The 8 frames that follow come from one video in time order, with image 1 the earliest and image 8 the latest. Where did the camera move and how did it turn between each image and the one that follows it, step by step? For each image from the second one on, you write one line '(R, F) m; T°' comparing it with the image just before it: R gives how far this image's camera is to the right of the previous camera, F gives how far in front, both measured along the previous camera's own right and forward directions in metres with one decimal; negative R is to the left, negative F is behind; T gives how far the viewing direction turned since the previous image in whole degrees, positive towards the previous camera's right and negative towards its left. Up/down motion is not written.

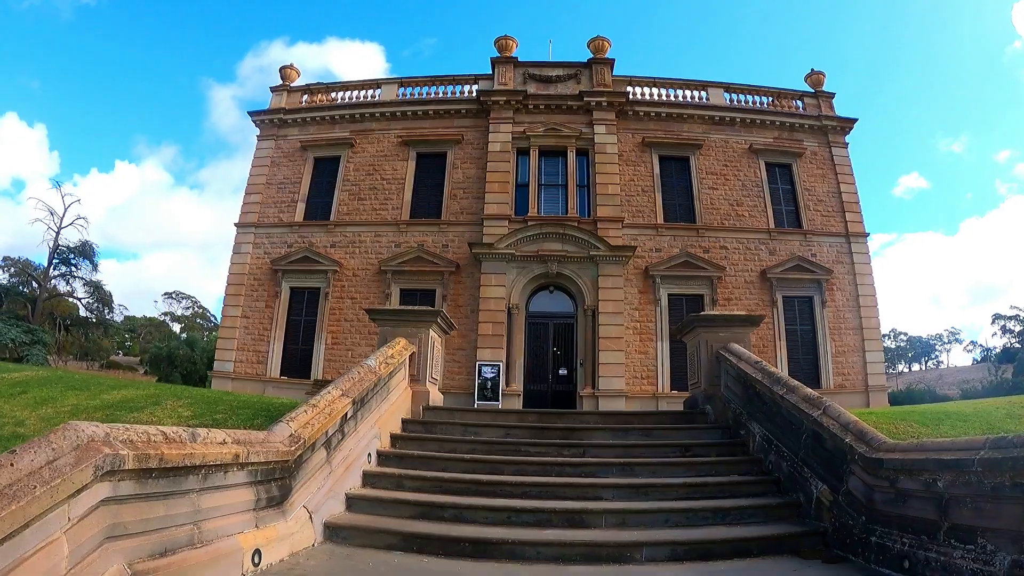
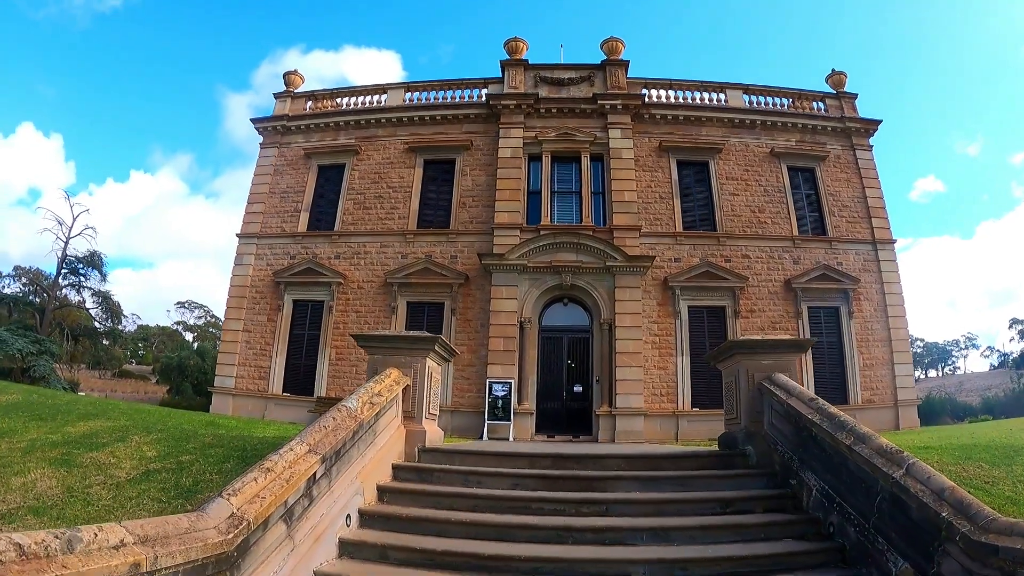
(-0.1, +0.8) m; -1°
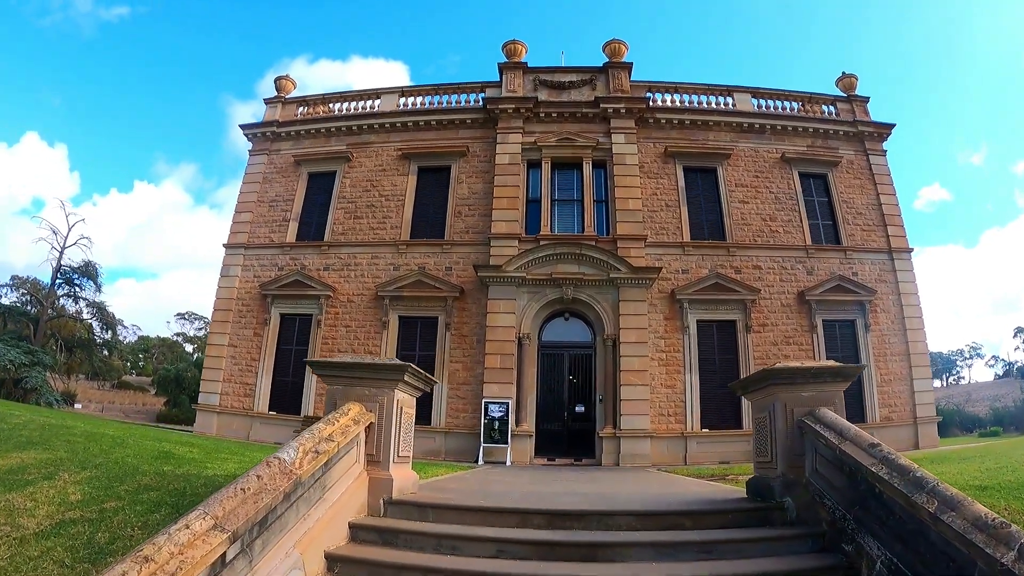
(+0.1, +0.9) m; 0°
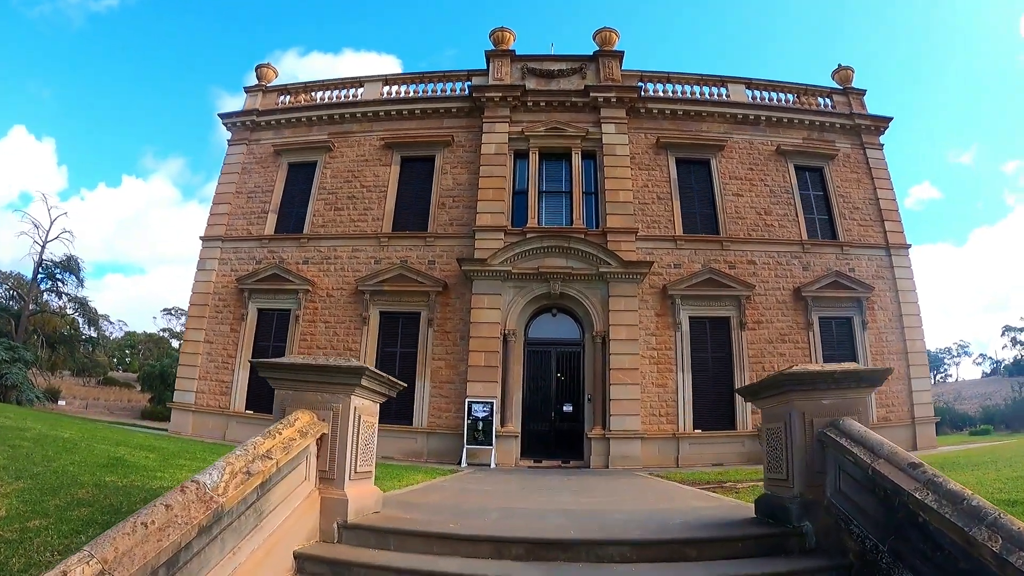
(+0.2, +0.6) m; +1°
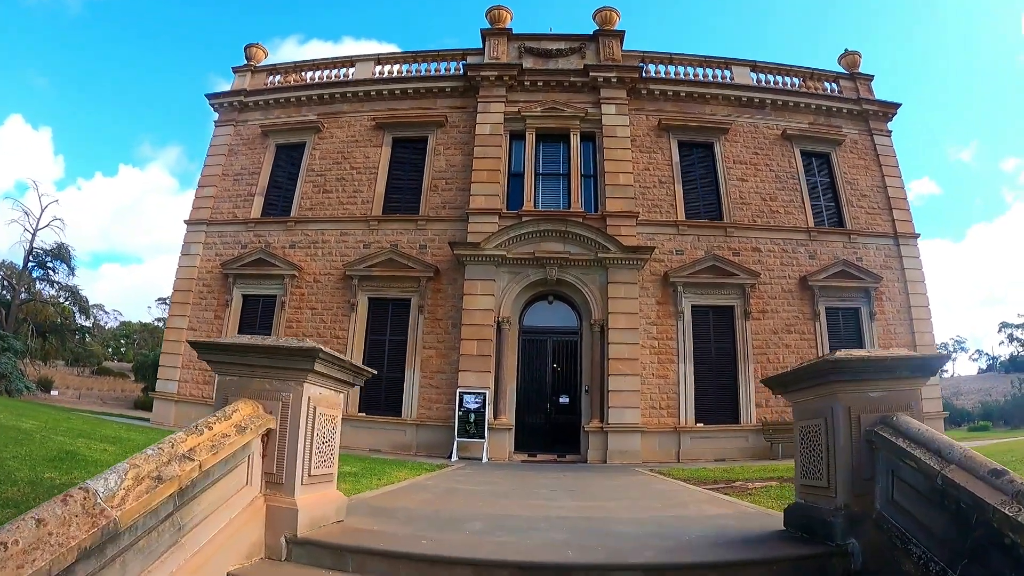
(+0.1, +0.6) m; 0°
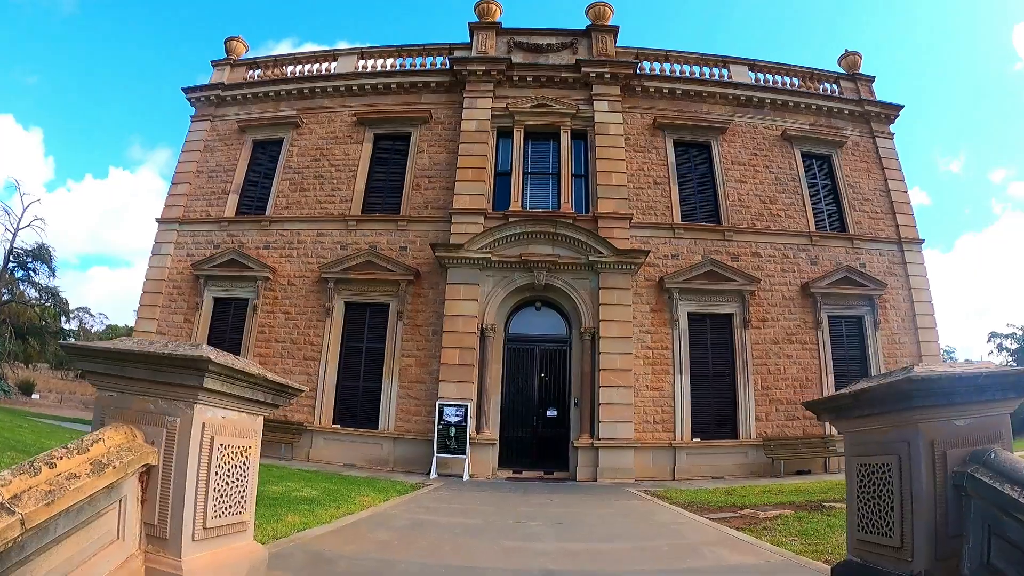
(+0.2, +0.8) m; +1°
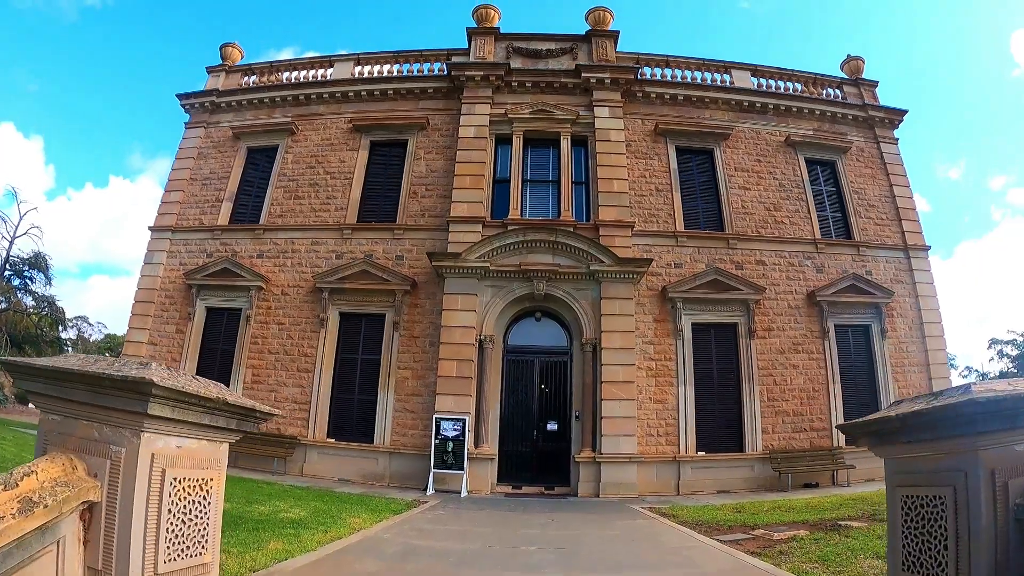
(0.0, +0.3) m; 0°
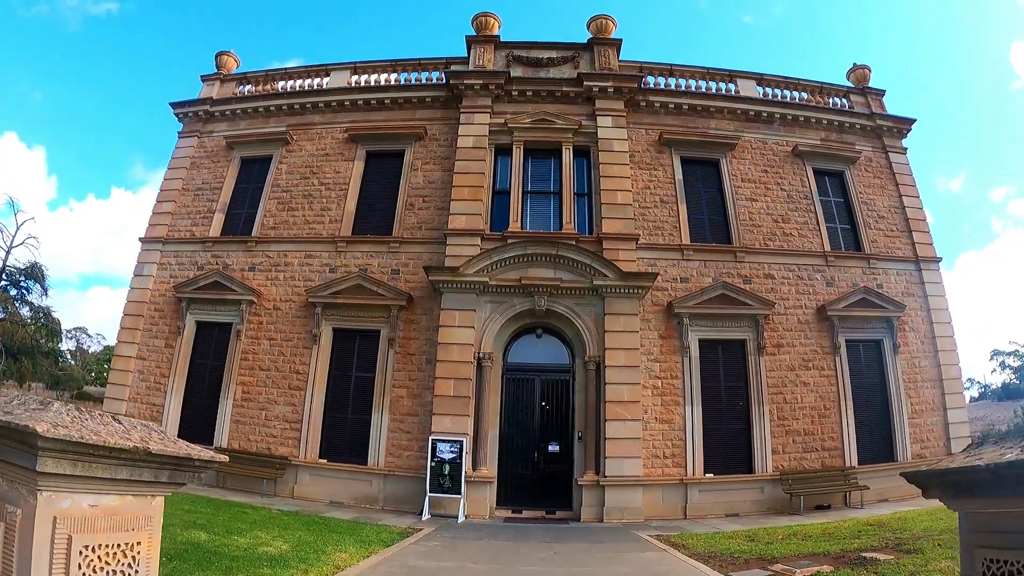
(0.0, +0.5) m; 0°
